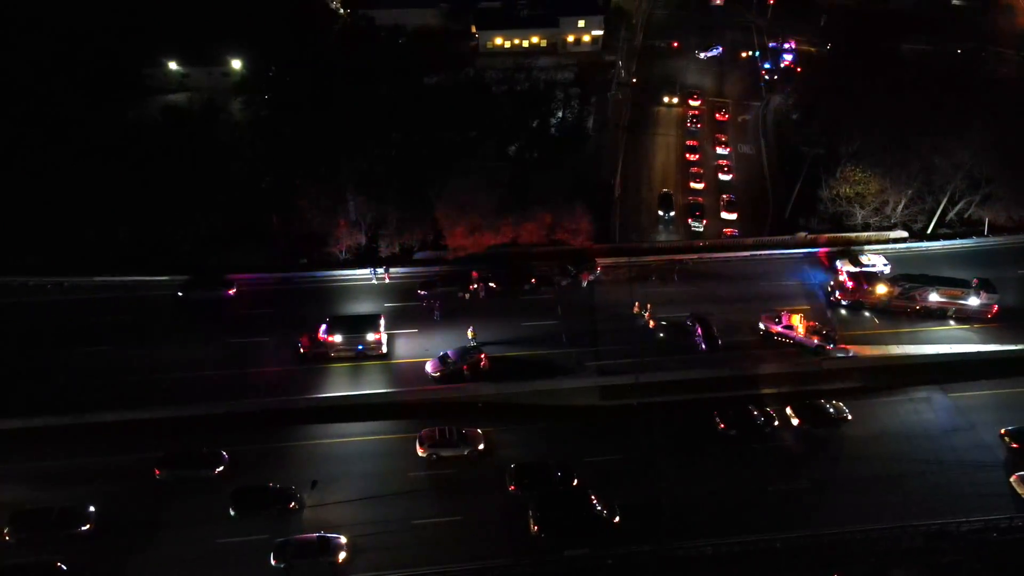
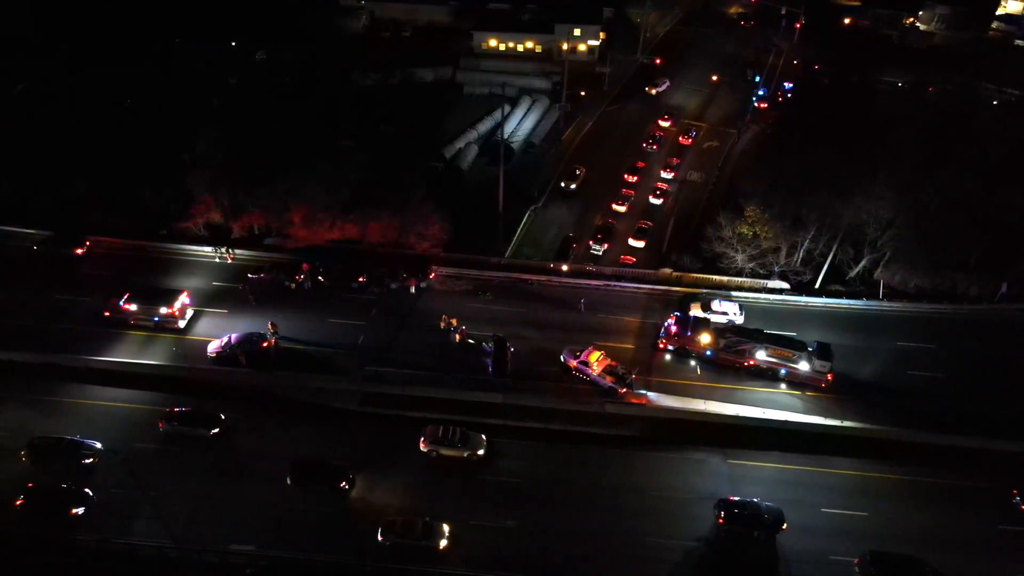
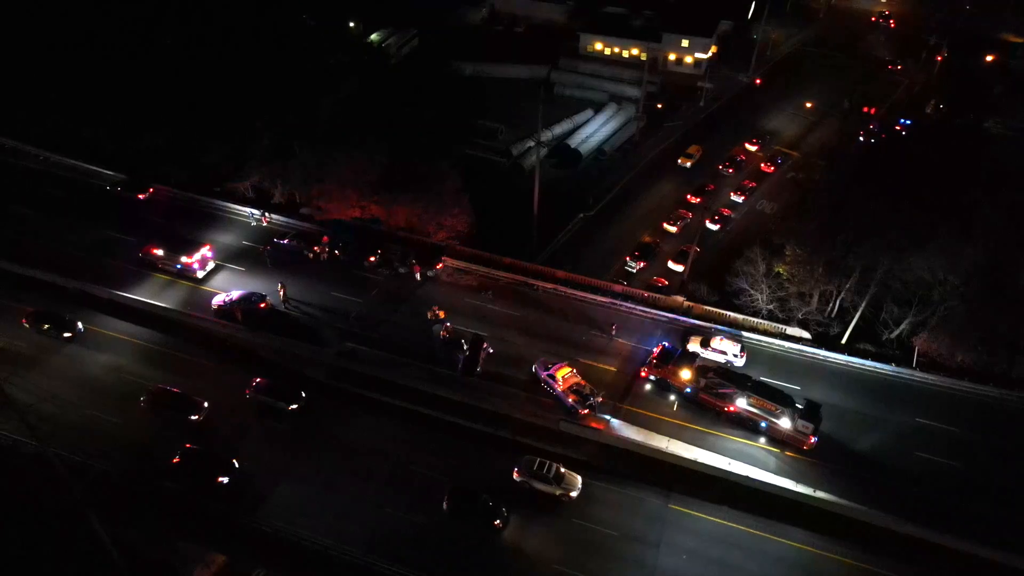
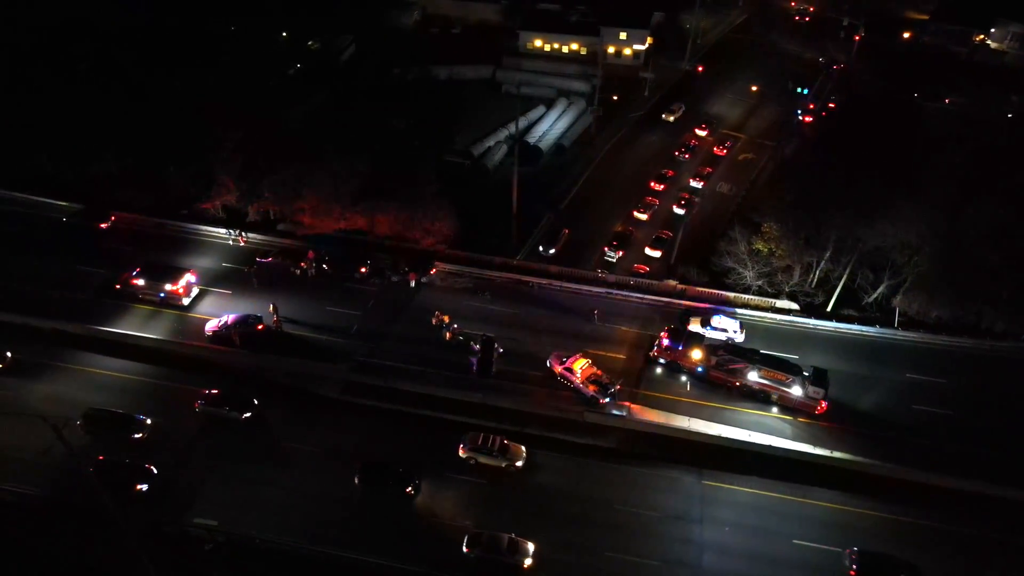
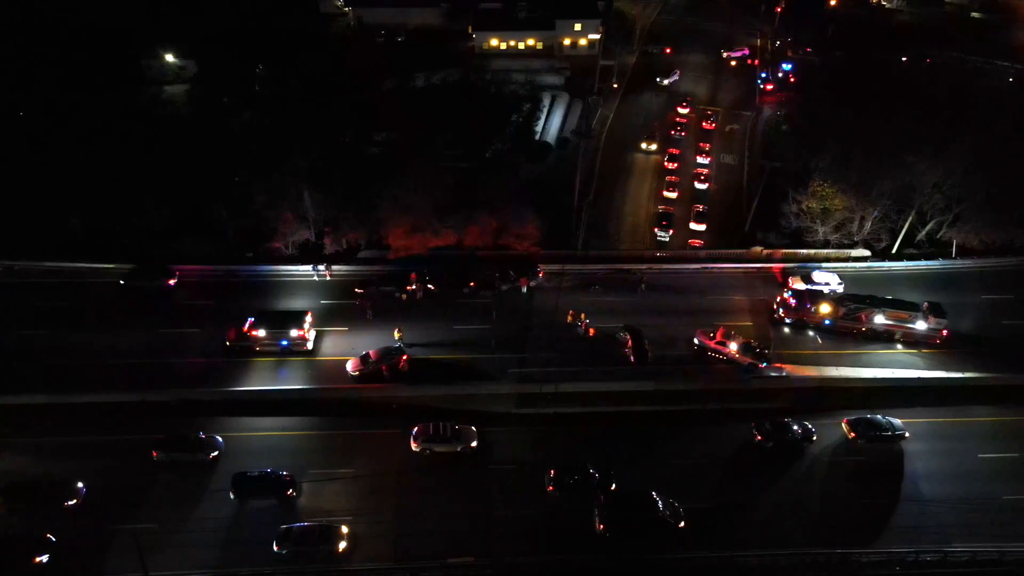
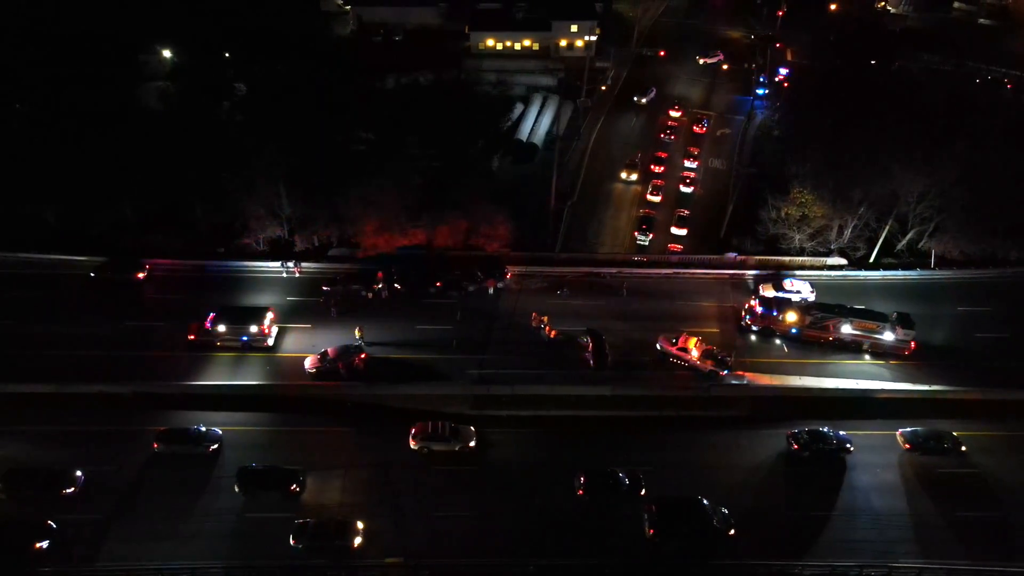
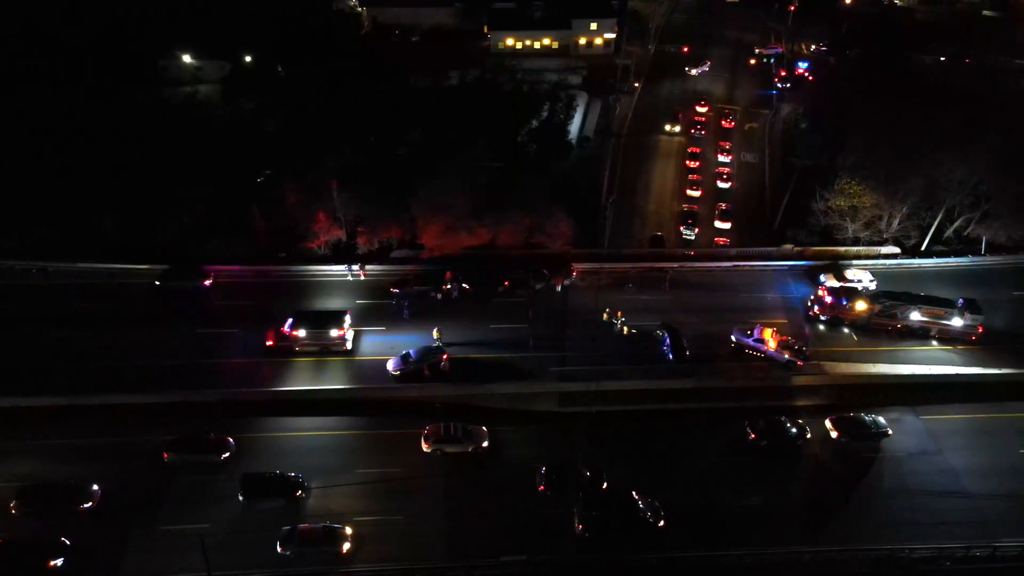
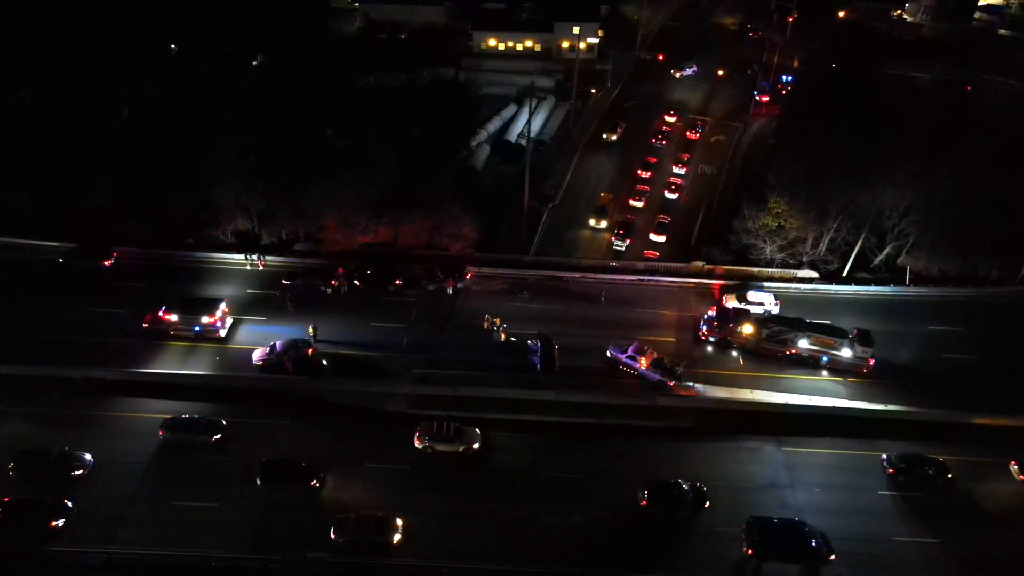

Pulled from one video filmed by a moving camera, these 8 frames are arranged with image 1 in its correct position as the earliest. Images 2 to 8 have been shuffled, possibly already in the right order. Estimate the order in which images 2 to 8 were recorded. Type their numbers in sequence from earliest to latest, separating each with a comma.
7, 5, 6, 8, 2, 4, 3
